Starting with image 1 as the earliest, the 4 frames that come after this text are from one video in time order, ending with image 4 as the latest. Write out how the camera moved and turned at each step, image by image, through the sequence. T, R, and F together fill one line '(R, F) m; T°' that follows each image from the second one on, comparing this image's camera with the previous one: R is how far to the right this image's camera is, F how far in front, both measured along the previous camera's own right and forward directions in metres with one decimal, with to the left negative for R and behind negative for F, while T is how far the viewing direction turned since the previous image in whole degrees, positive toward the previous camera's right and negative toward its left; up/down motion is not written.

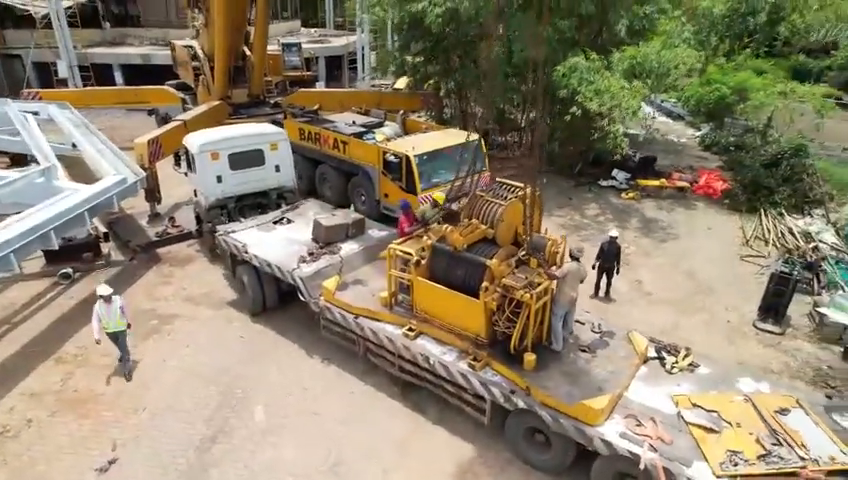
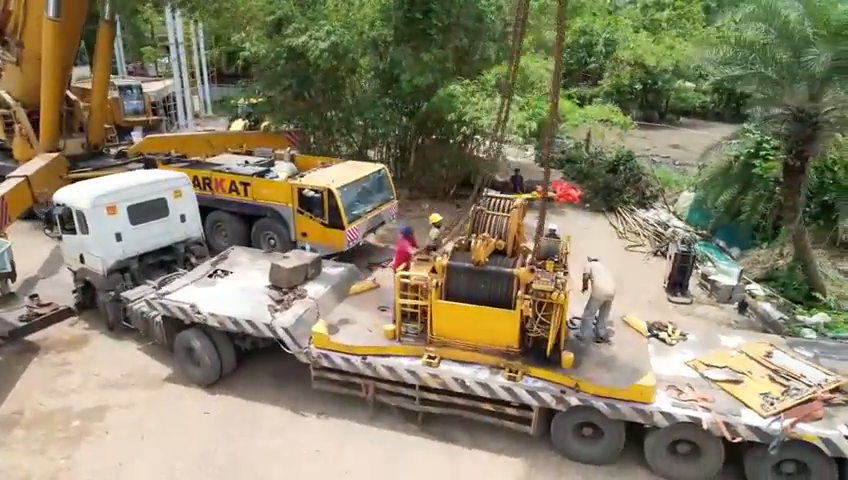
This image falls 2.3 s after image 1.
(-2.6, +0.7) m; +20°
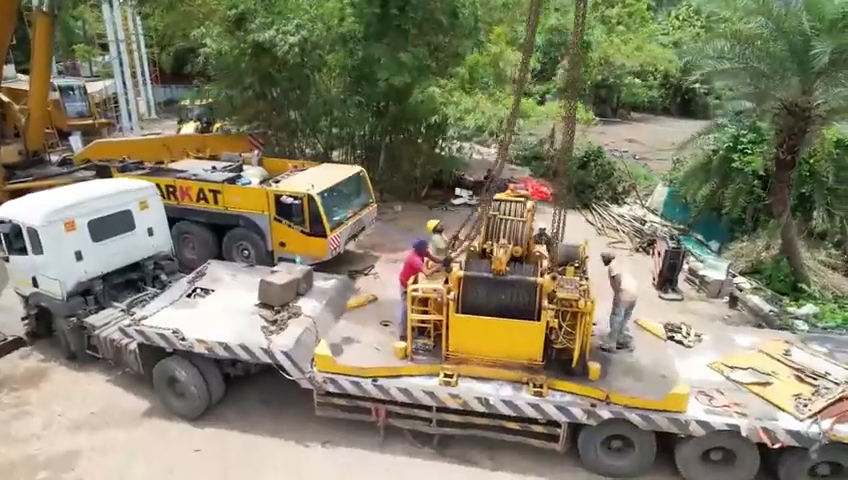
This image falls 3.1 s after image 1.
(-0.8, +0.6) m; +5°
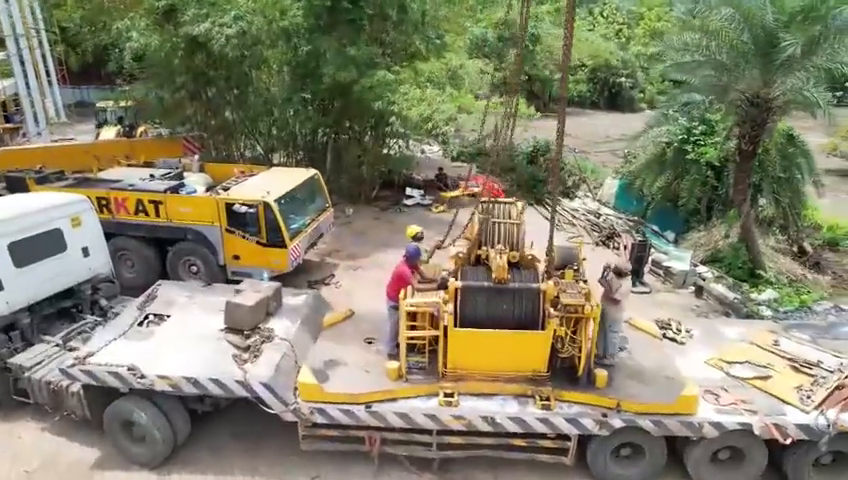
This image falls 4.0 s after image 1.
(-0.7, +0.6) m; +7°
